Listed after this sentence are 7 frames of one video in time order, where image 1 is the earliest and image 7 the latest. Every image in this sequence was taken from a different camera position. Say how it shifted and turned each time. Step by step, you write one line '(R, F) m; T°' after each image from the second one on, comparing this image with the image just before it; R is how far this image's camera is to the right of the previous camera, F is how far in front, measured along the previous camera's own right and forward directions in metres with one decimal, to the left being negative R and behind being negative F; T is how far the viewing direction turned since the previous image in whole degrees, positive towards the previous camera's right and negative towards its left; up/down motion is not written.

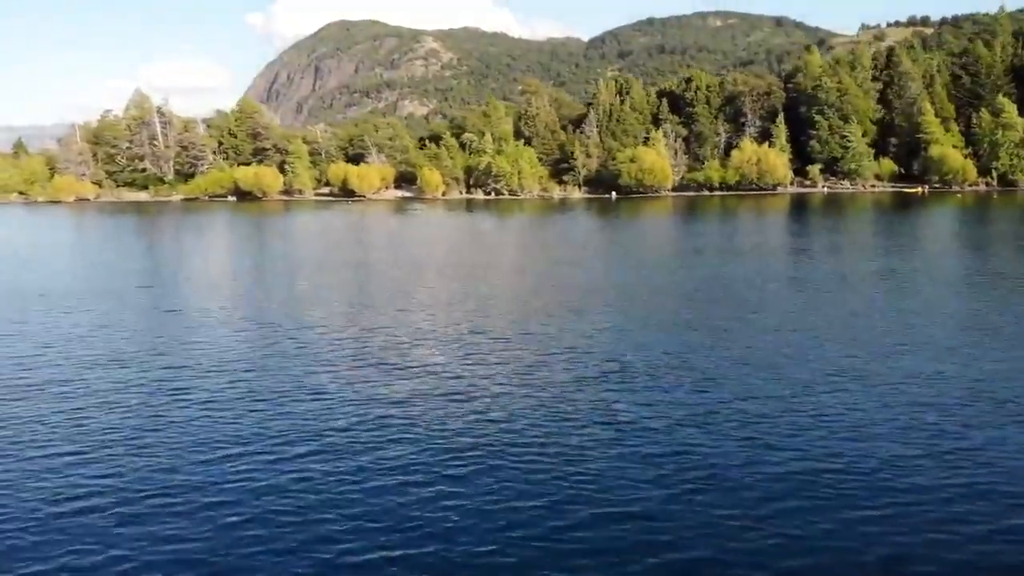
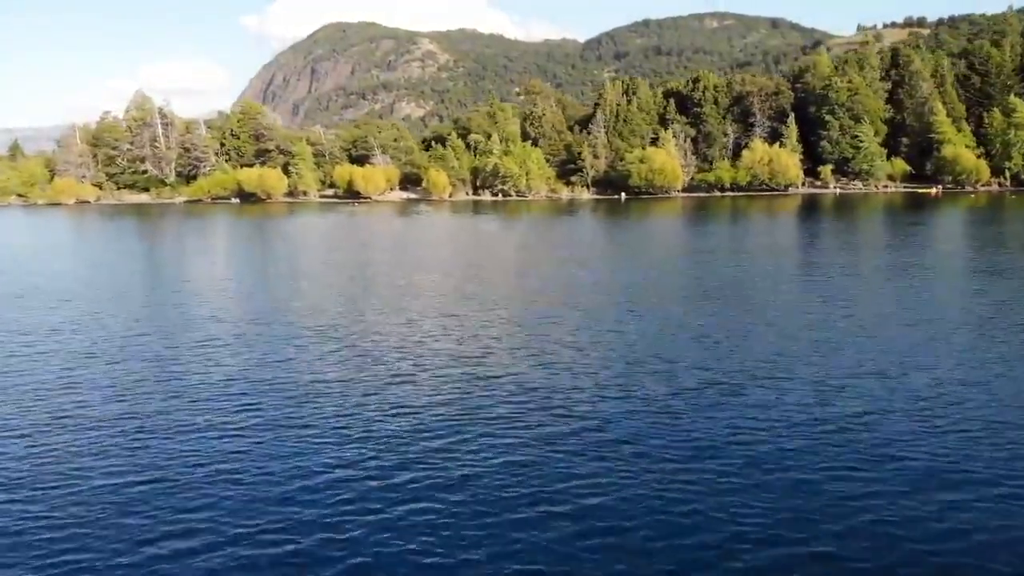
(-1.3, +1.3) m; 0°
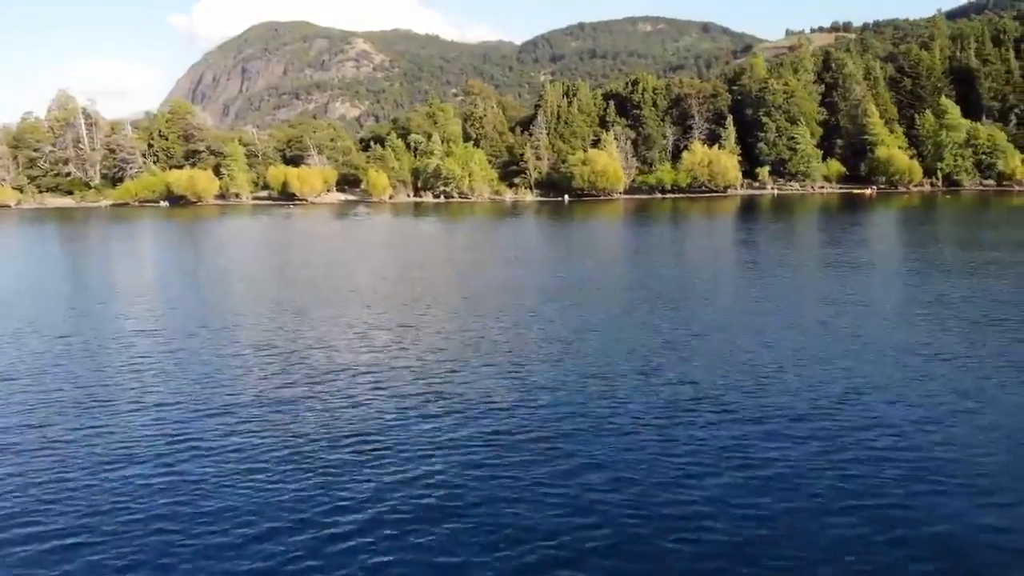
(-0.5, +1.3) m; +4°
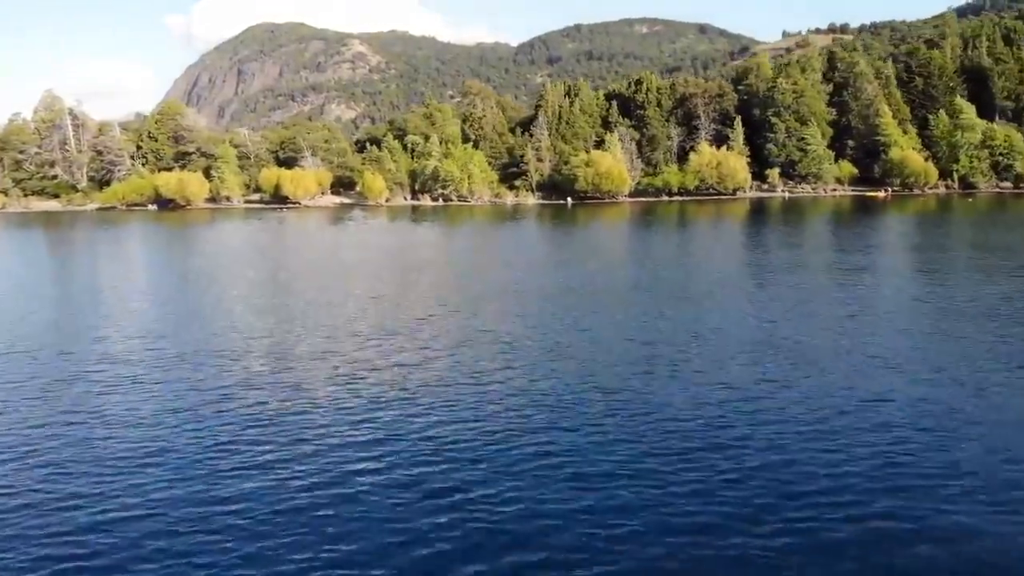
(-0.5, +3.6) m; 0°
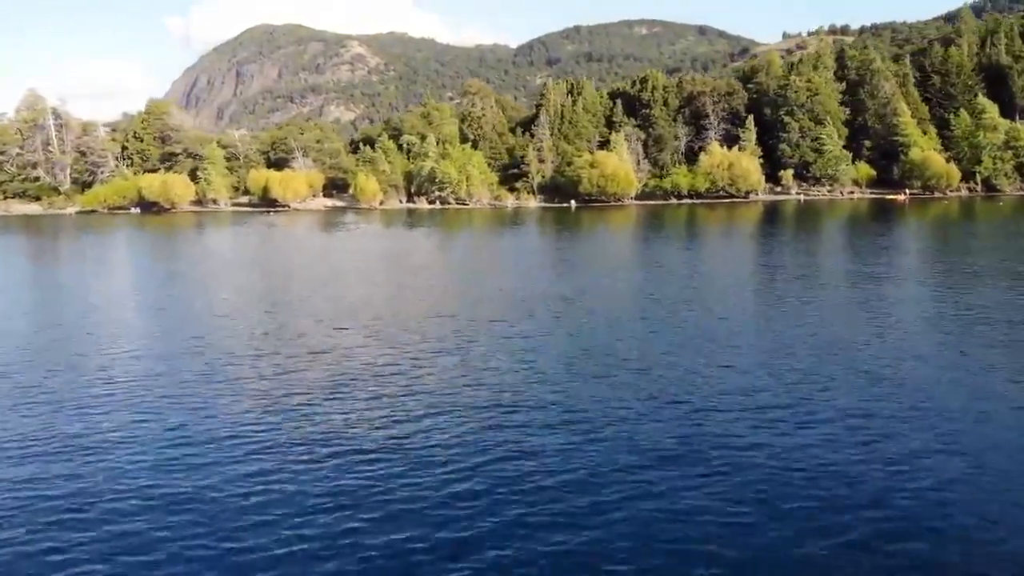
(-0.1, +4.8) m; 0°
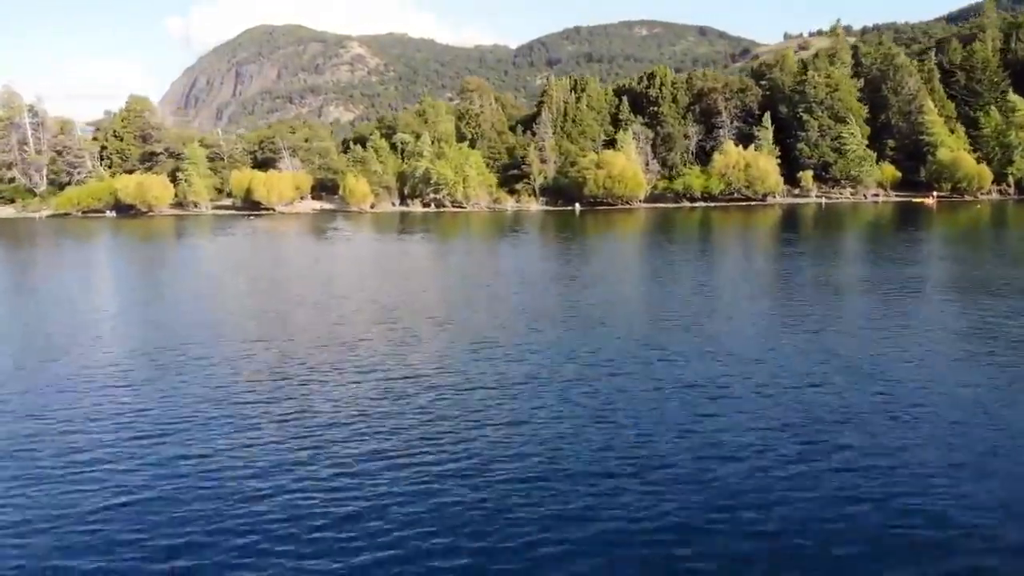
(0.0, +6.2) m; 0°
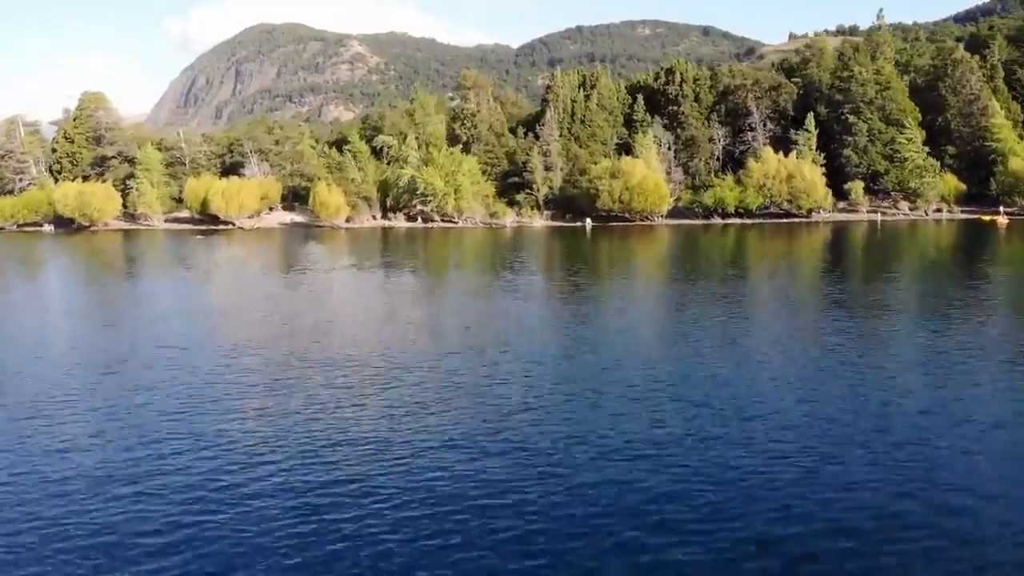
(+0.1, +12.6) m; 0°
